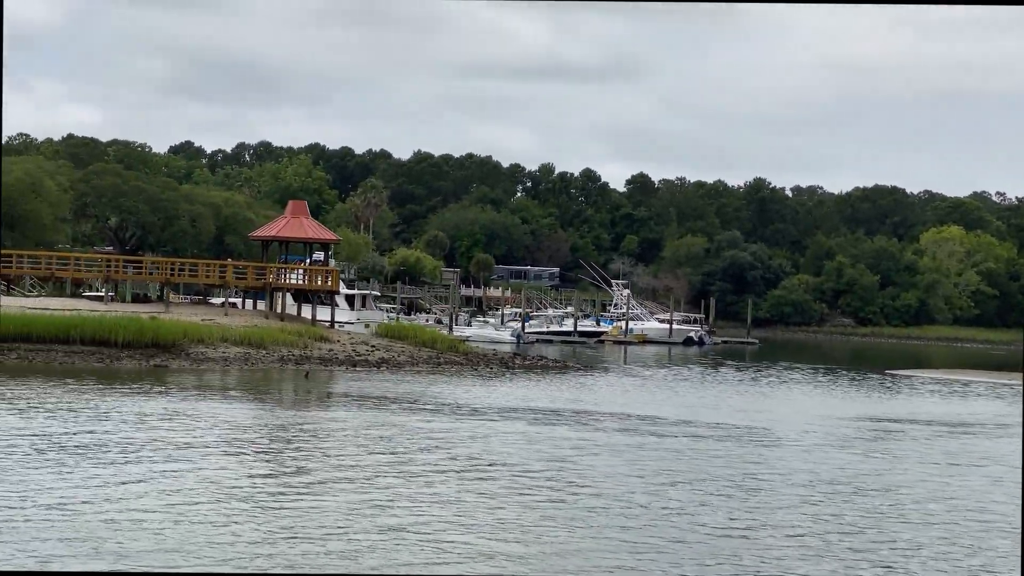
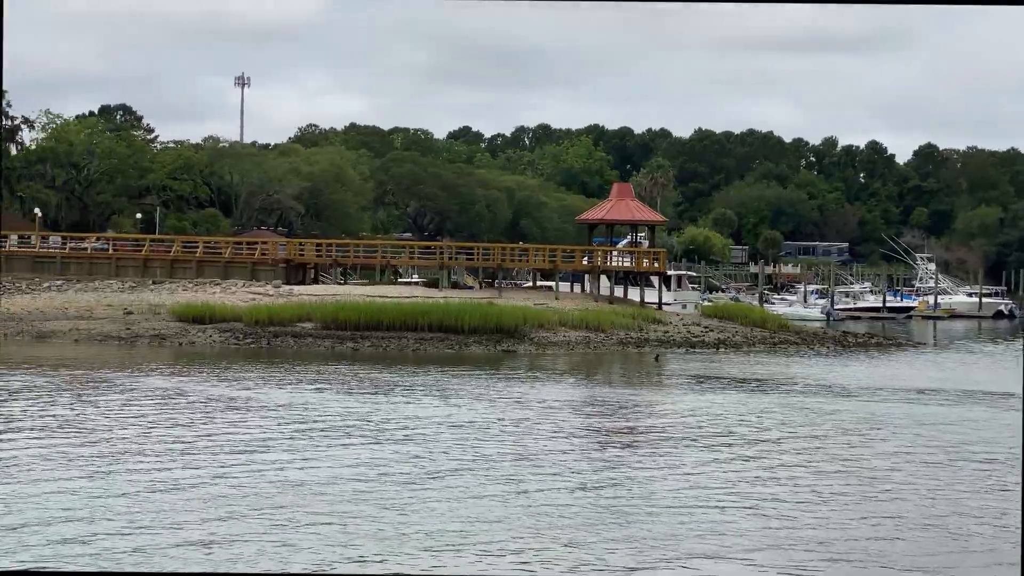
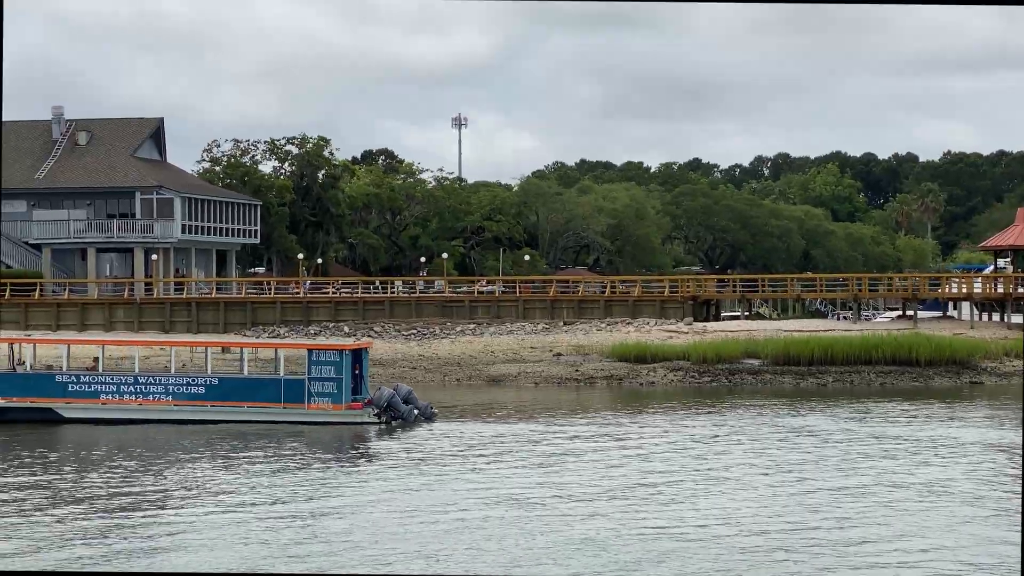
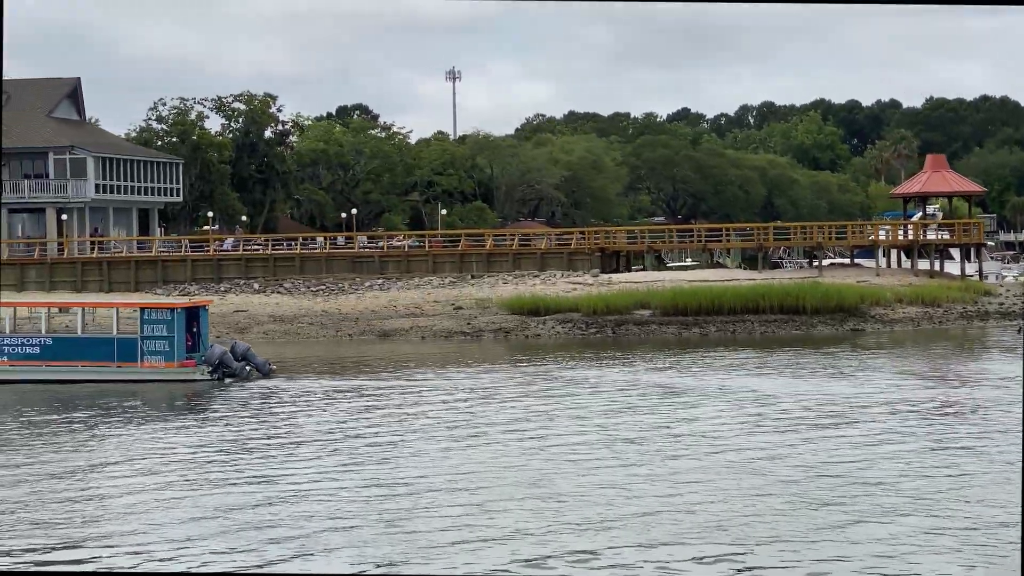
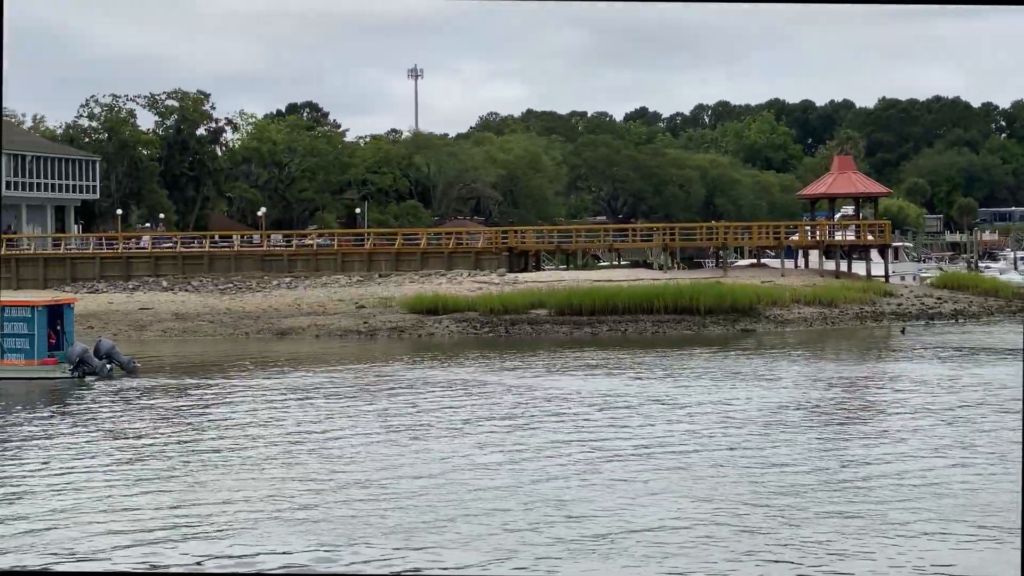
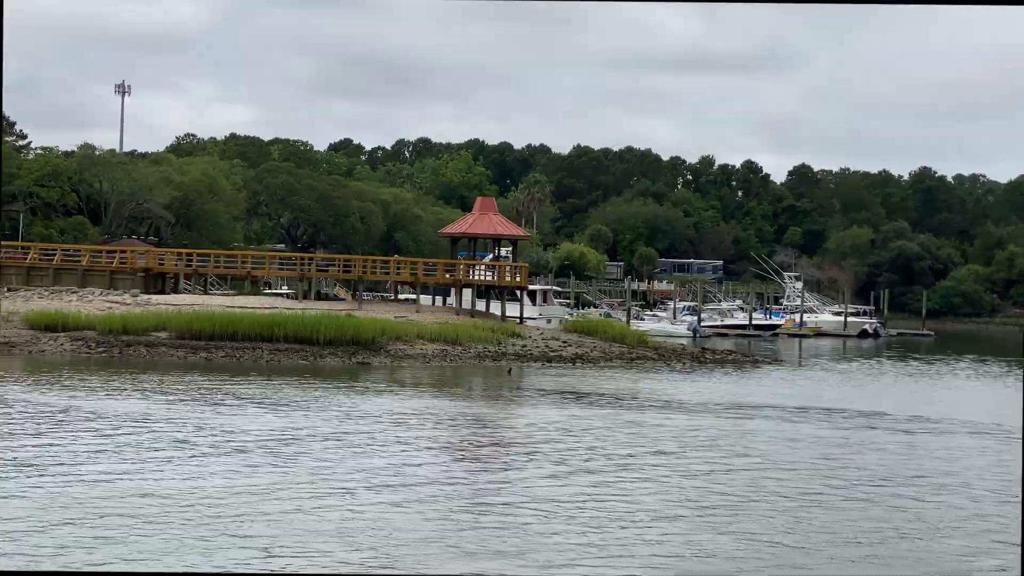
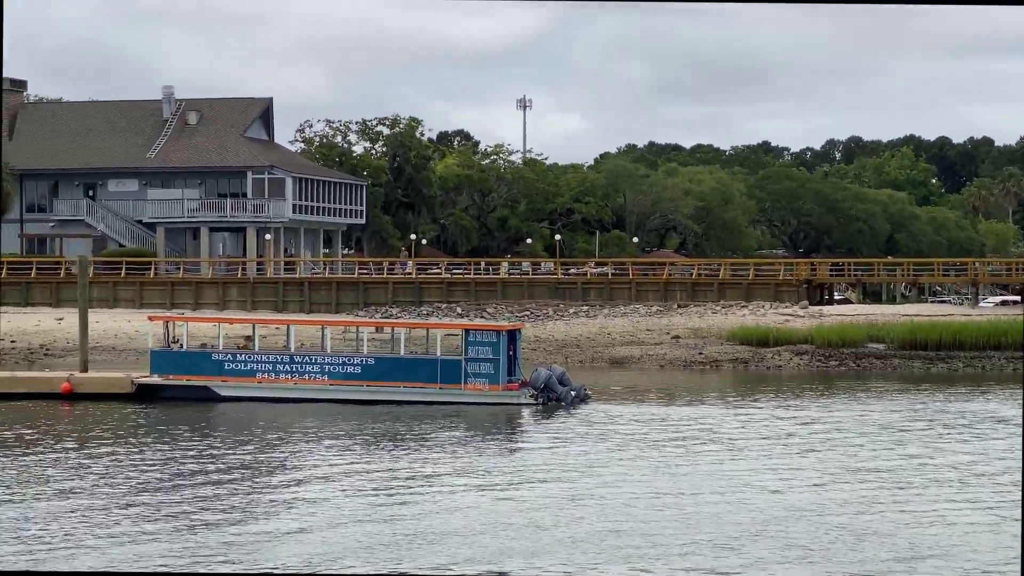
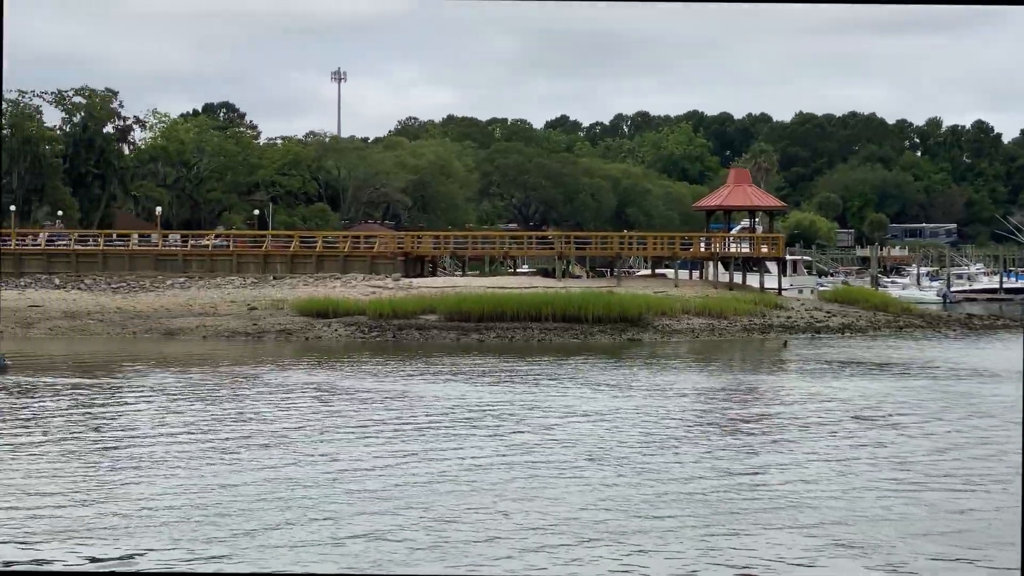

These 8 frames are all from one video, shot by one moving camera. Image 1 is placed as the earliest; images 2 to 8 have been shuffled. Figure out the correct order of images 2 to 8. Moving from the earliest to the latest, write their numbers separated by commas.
6, 2, 8, 5, 4, 3, 7
